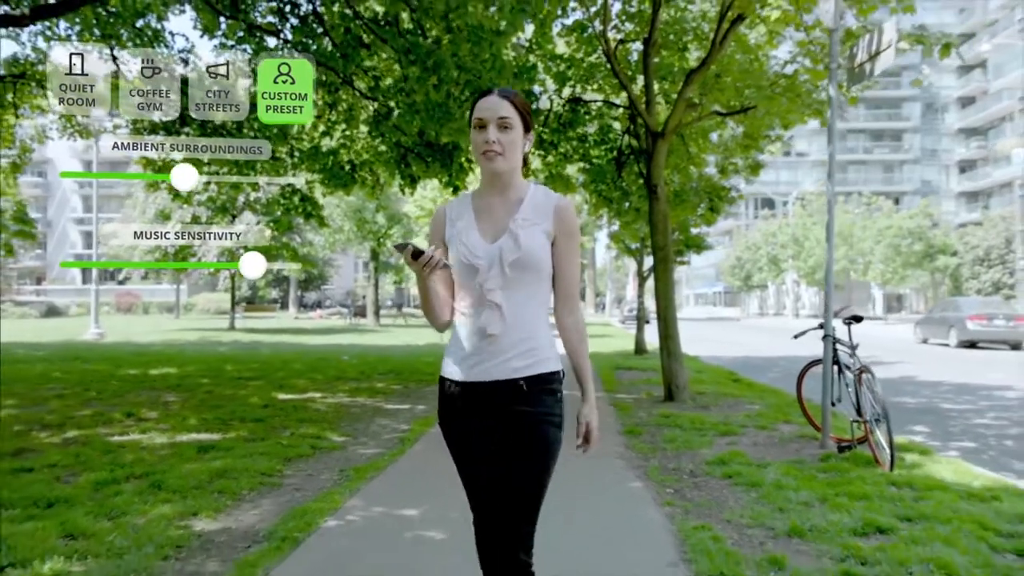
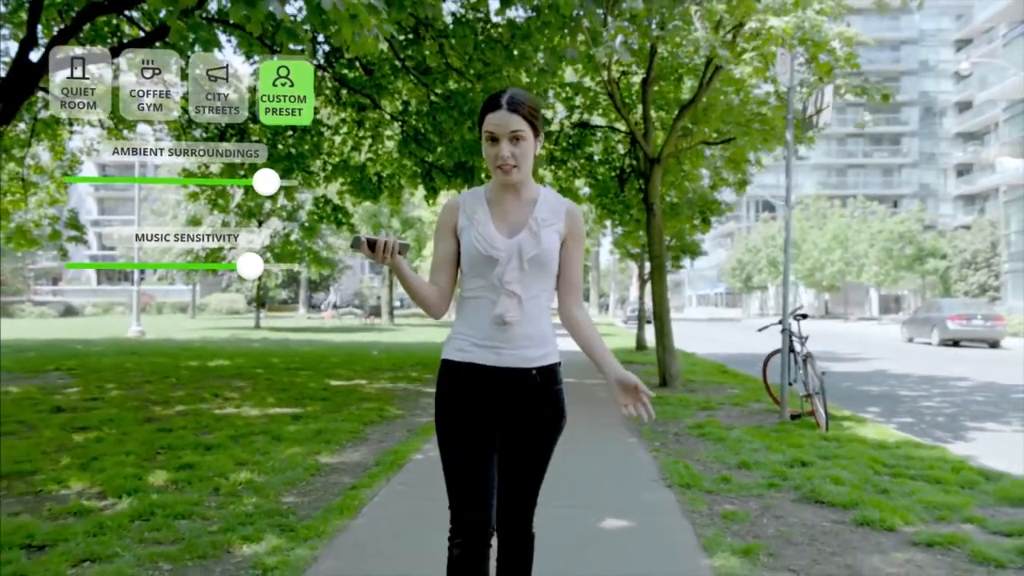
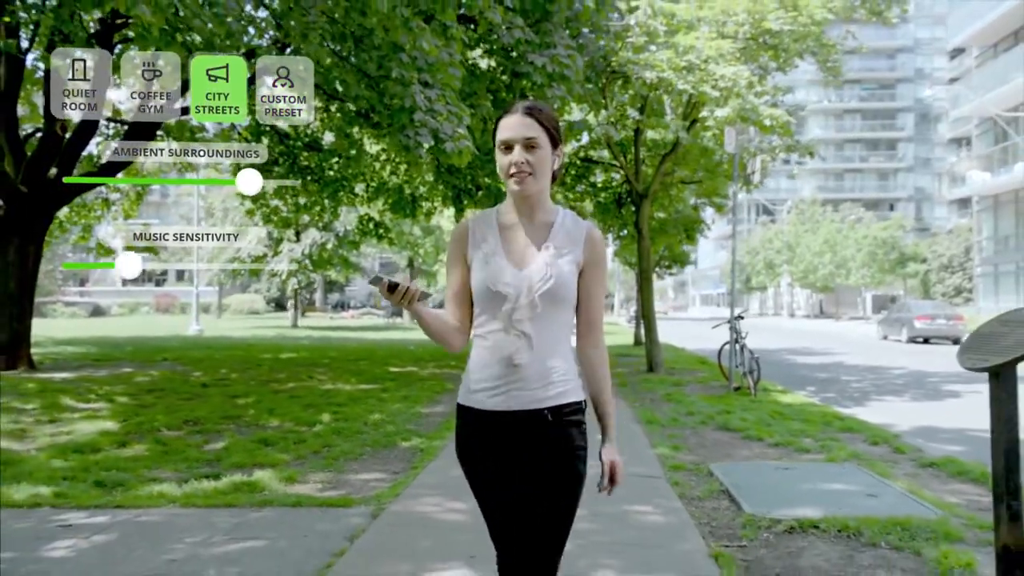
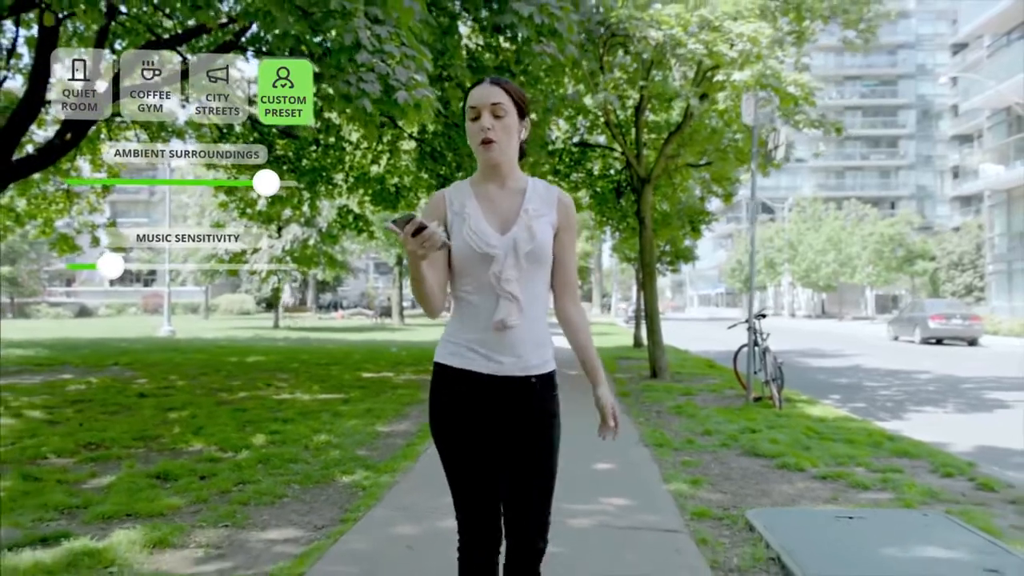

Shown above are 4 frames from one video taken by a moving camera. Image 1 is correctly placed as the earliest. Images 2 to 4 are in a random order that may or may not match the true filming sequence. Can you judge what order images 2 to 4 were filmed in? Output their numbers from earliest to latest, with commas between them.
2, 4, 3
